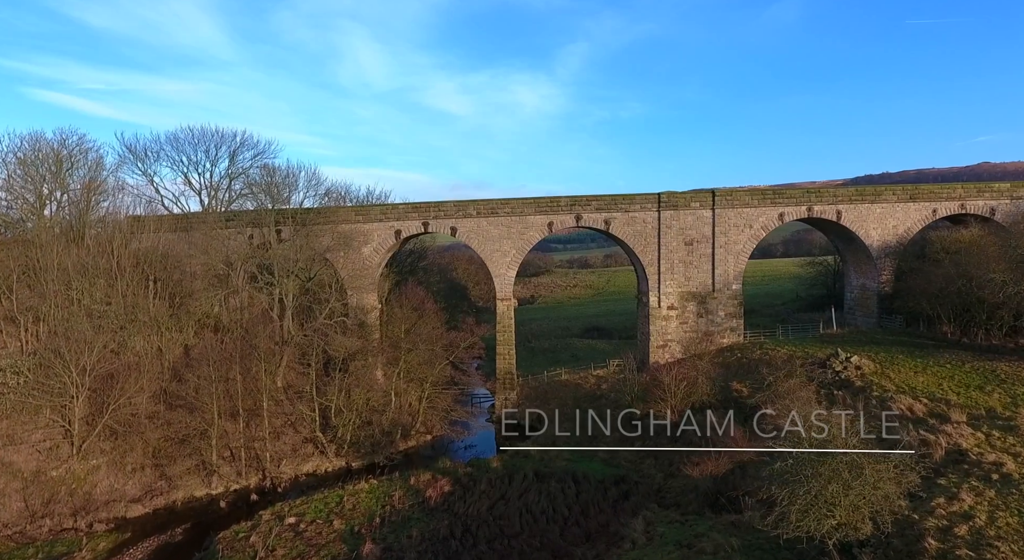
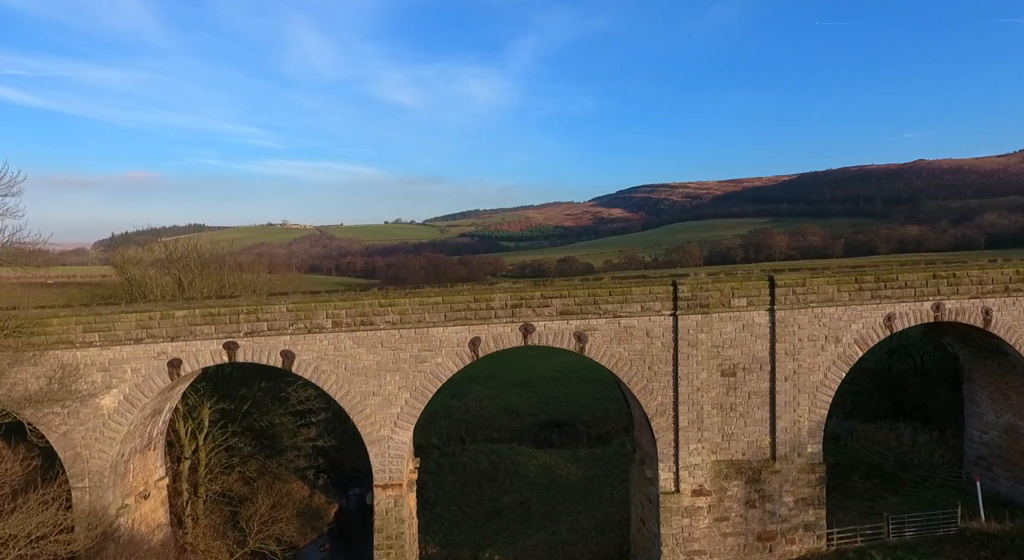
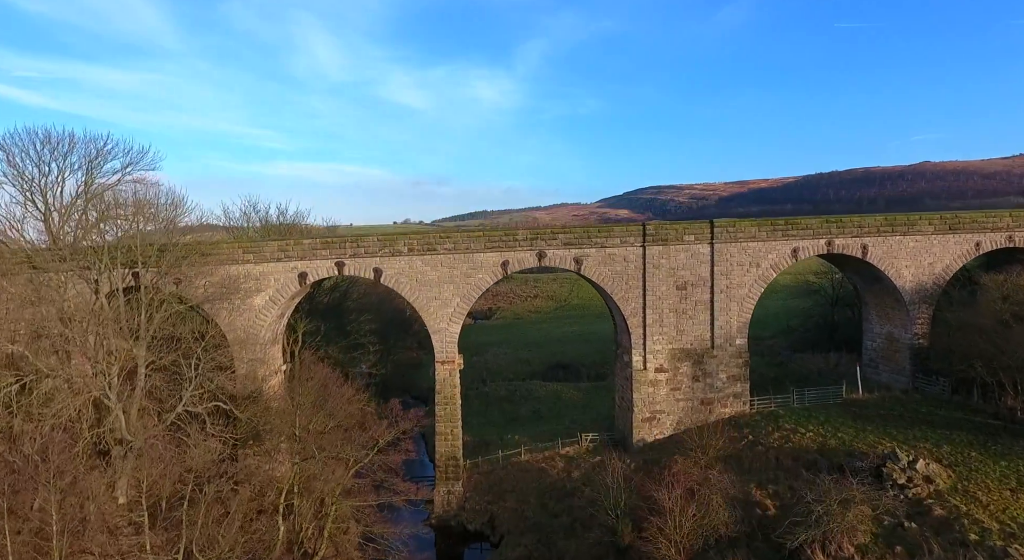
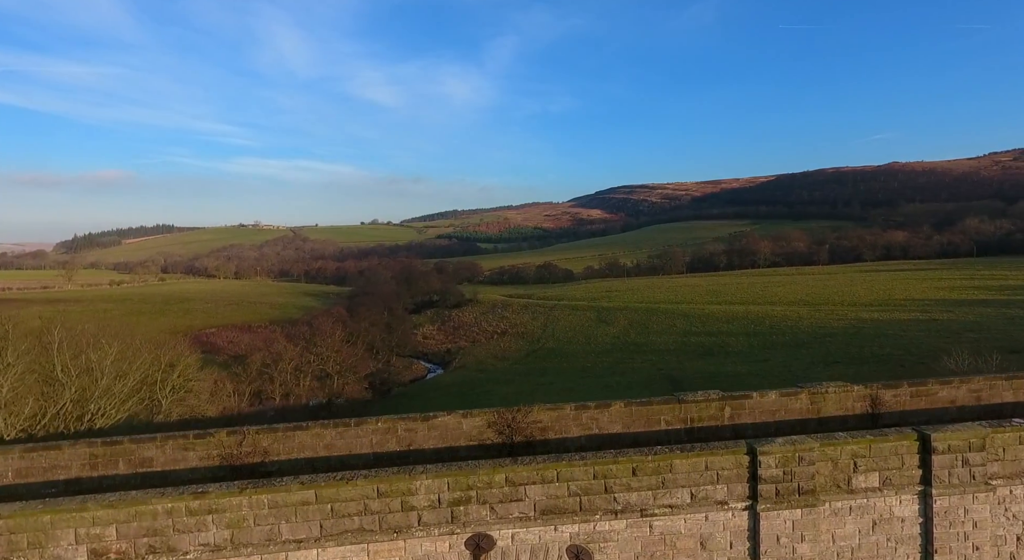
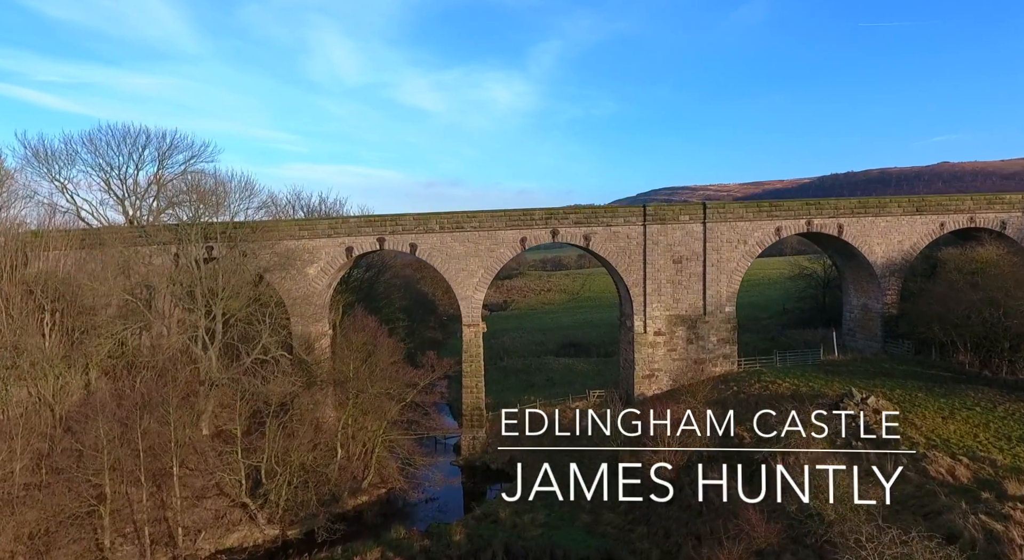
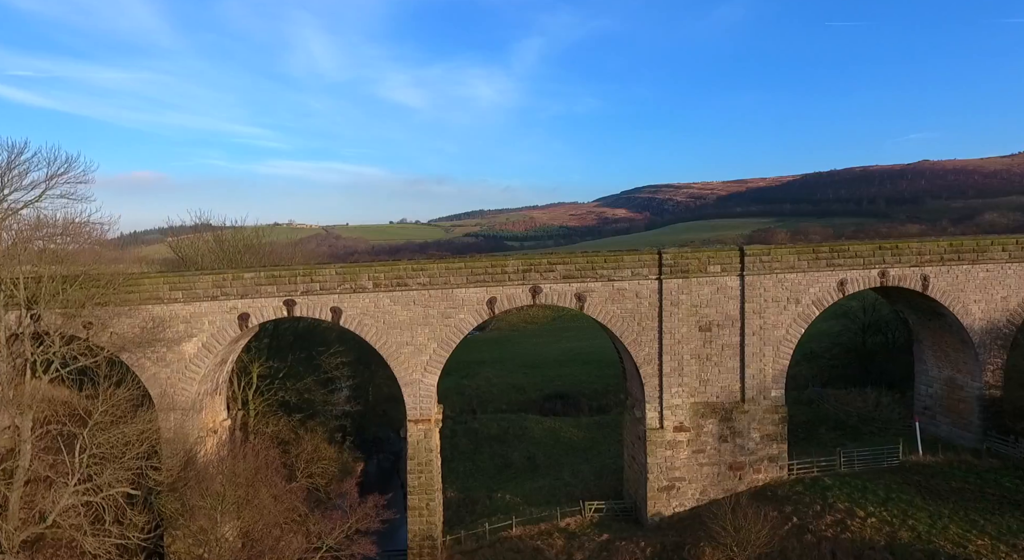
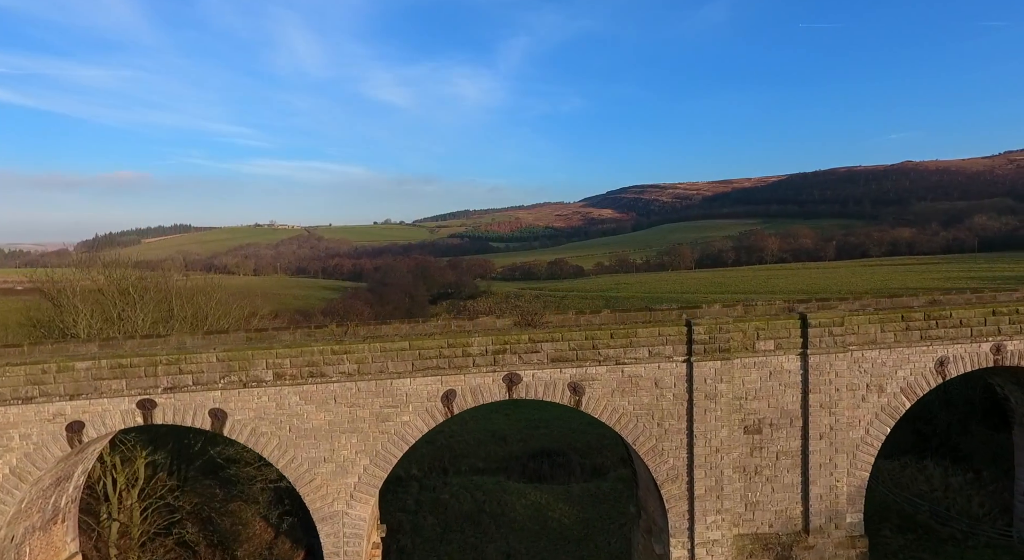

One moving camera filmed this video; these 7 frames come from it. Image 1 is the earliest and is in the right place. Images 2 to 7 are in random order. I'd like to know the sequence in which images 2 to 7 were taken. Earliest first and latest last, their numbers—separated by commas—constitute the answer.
5, 3, 6, 2, 7, 4
